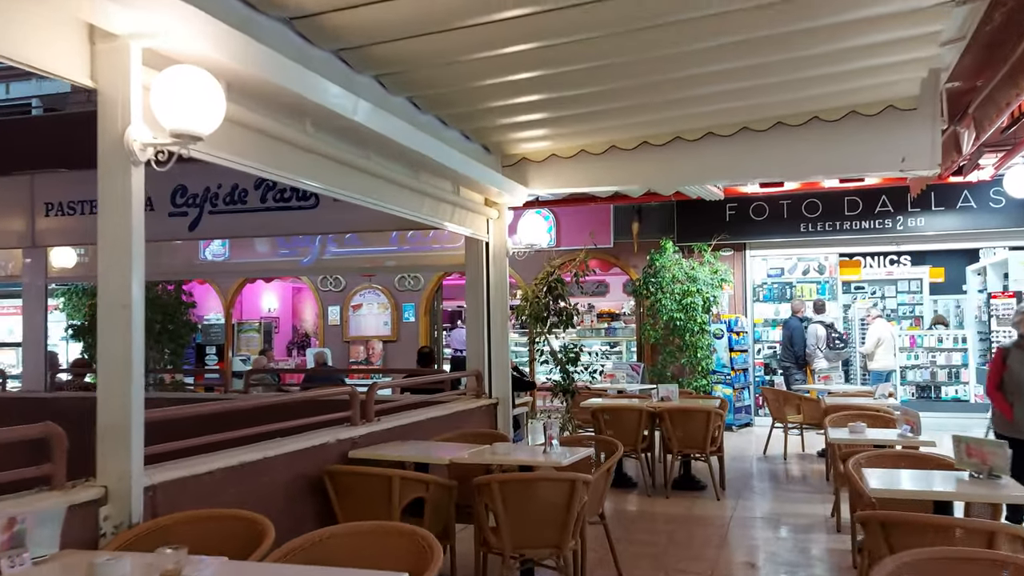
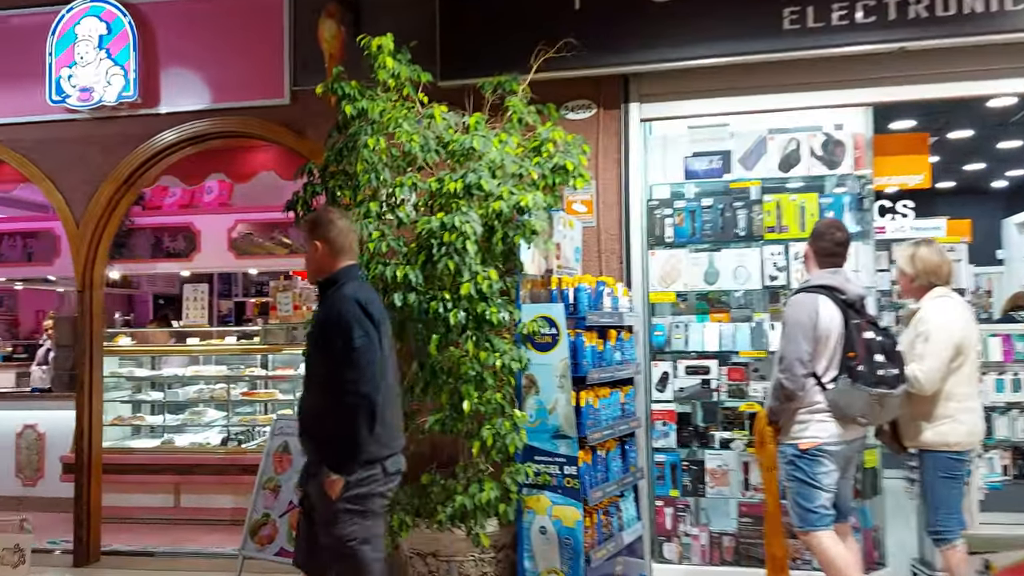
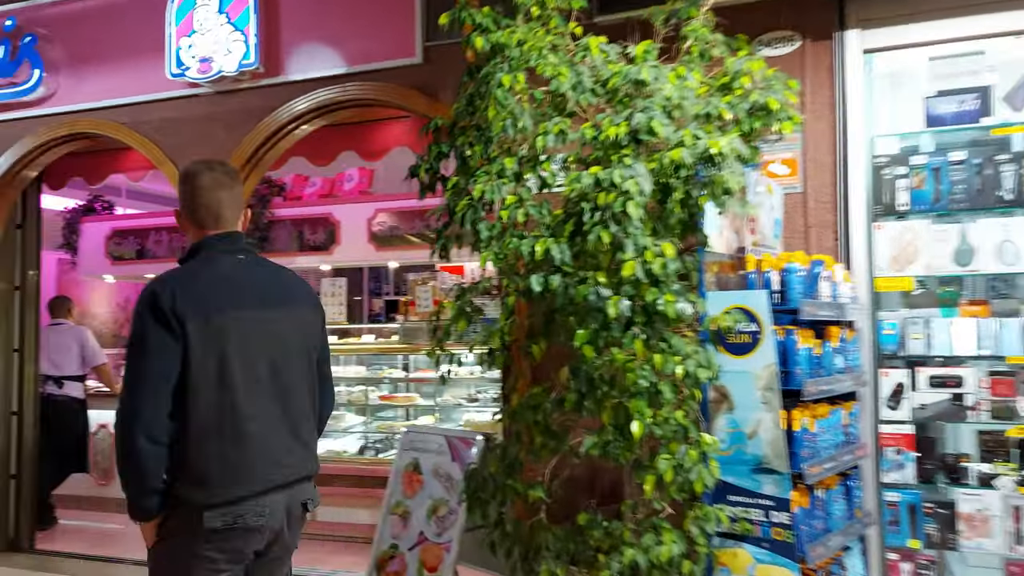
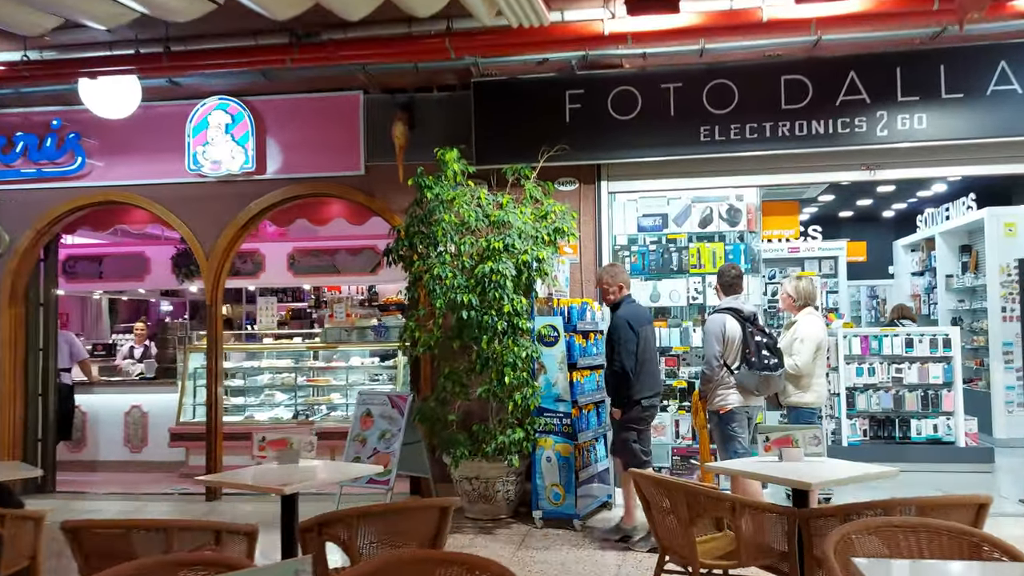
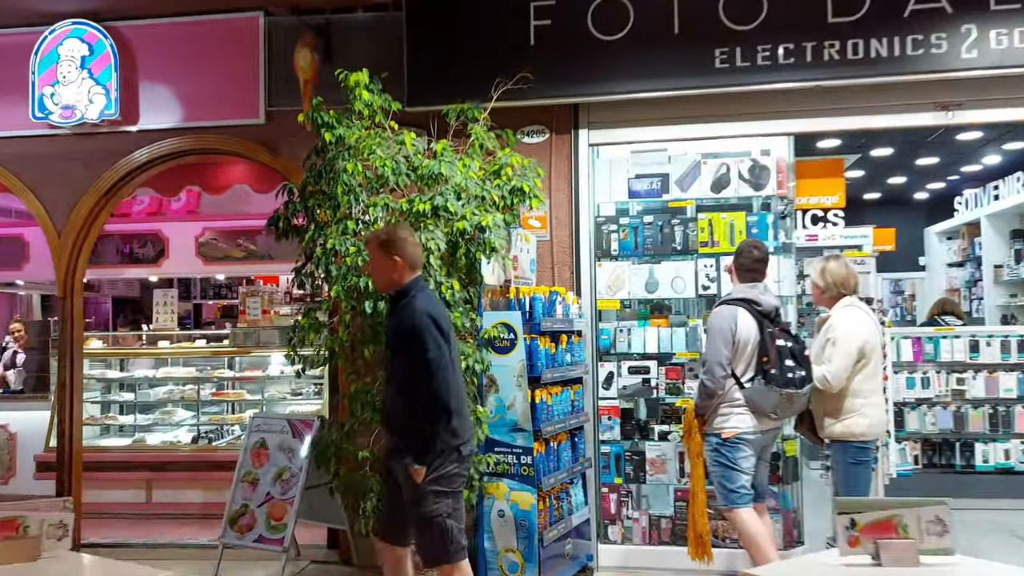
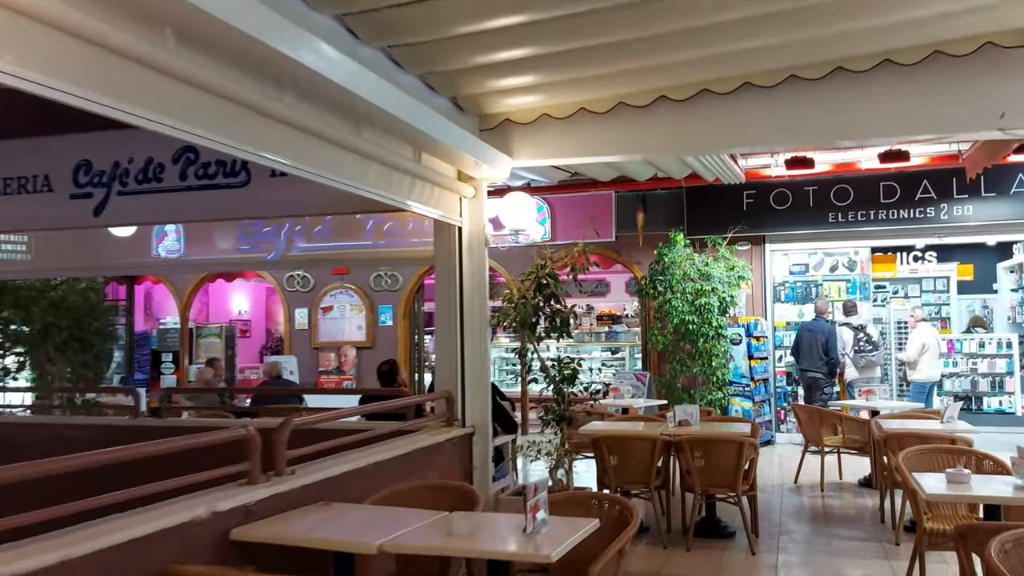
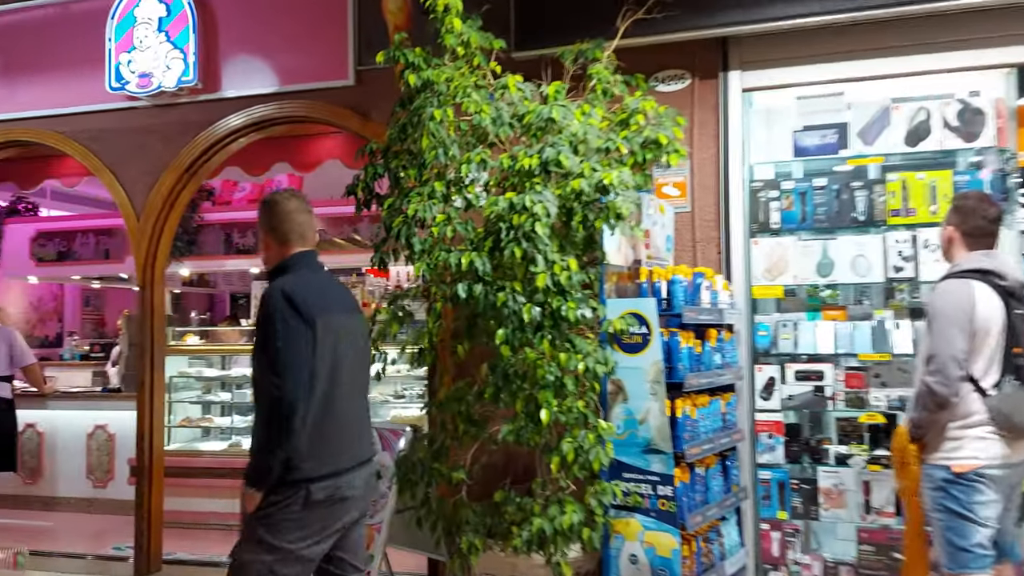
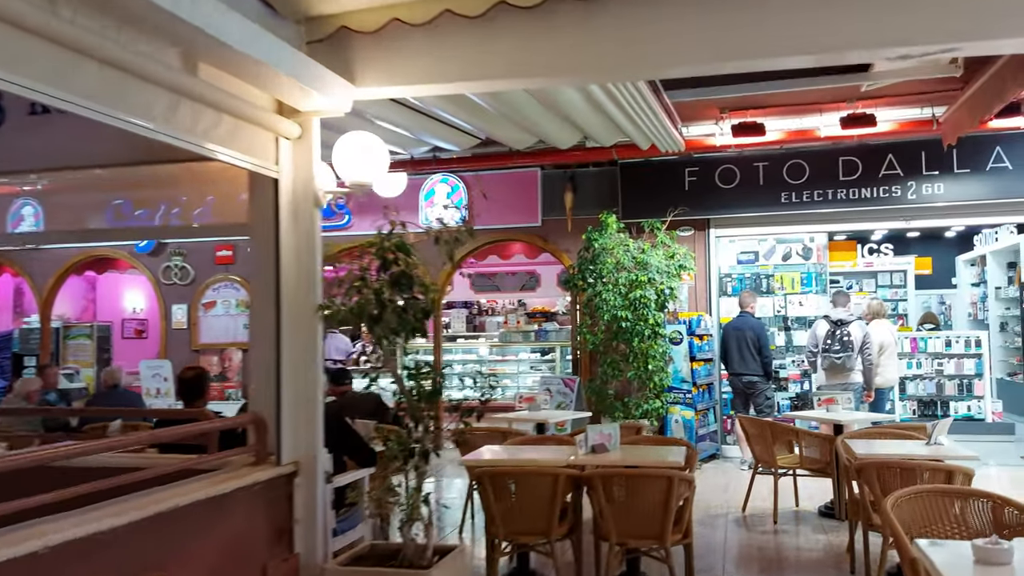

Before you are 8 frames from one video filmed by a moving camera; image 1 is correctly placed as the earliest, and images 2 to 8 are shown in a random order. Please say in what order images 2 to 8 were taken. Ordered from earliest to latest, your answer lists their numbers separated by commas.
6, 8, 4, 5, 2, 7, 3
